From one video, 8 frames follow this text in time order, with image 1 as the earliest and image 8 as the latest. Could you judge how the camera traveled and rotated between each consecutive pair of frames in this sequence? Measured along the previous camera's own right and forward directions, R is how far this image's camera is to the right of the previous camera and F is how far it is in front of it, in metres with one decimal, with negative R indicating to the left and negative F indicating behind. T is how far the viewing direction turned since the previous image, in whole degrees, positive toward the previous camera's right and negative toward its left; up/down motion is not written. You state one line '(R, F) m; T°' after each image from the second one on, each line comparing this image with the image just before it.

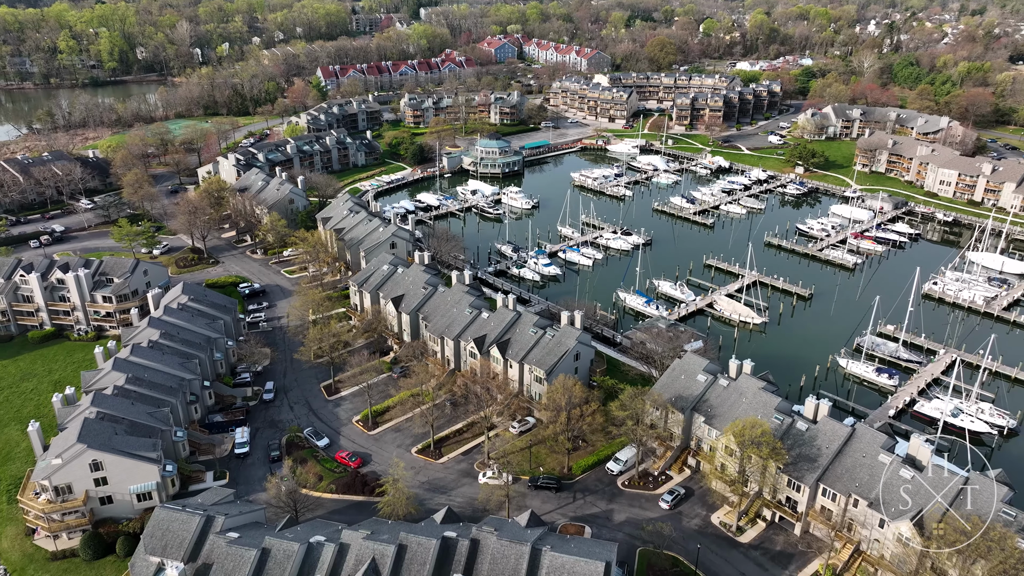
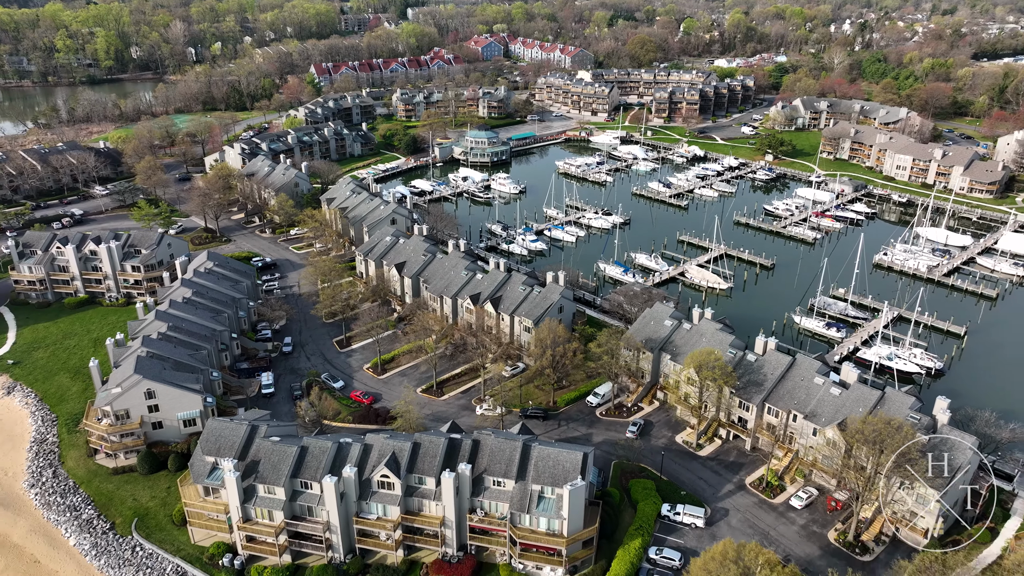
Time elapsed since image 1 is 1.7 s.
(-0.3, -6.6) m; +1°
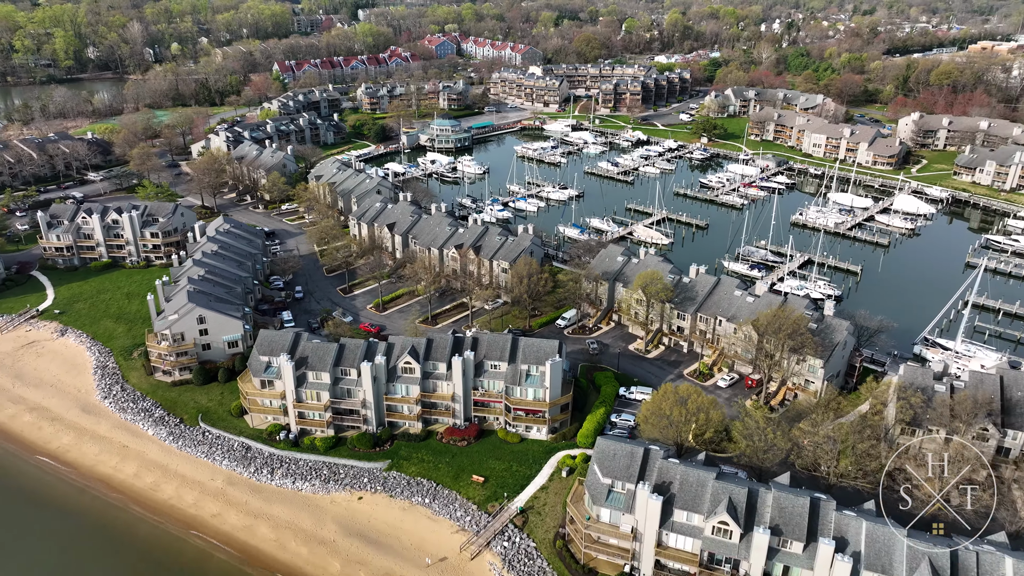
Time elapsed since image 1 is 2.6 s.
(-2.6, -10.7) m; +4°
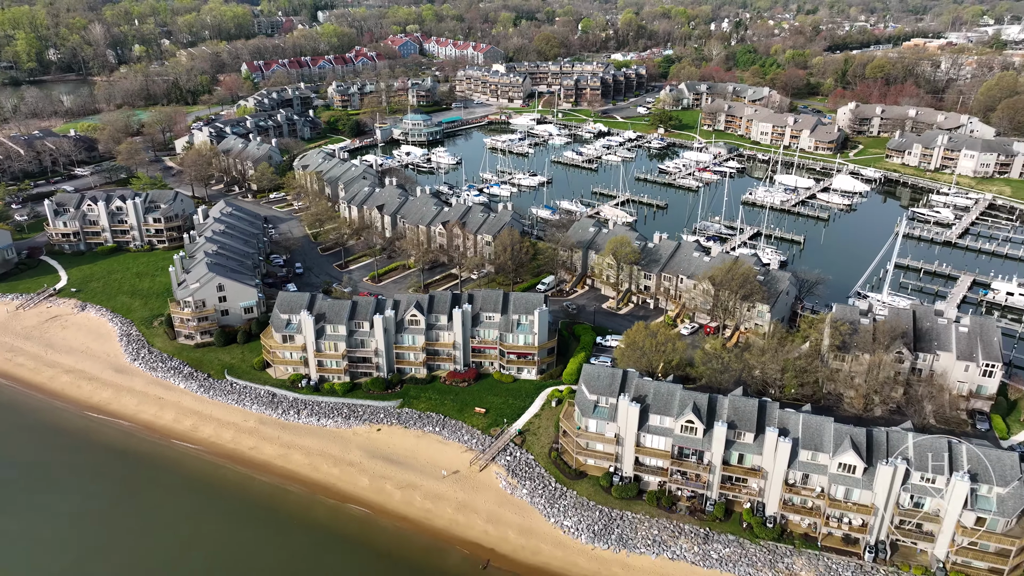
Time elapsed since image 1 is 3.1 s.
(-2.3, -6.9) m; +3°
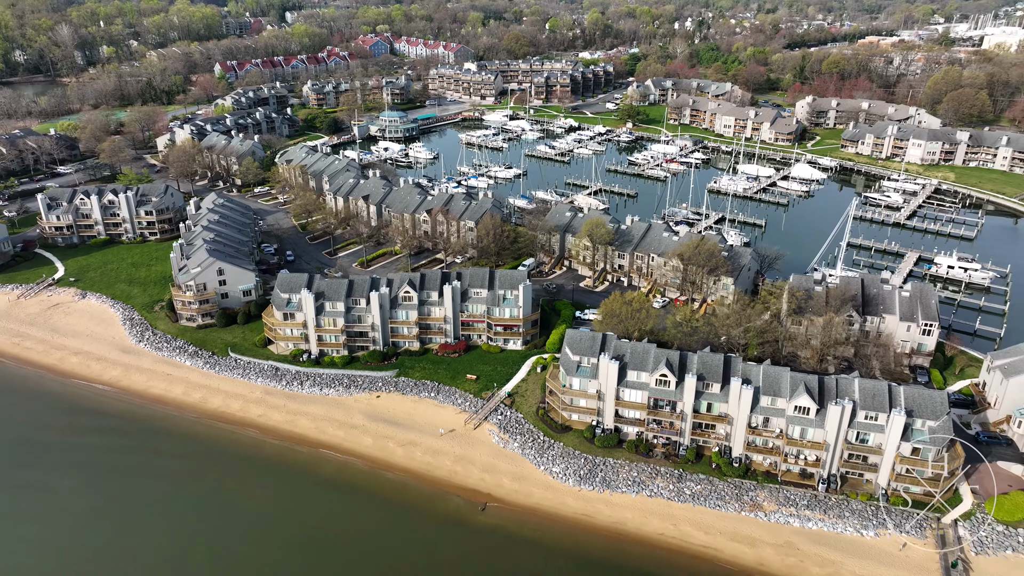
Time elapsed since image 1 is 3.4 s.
(-1.2, -4.2) m; +2°
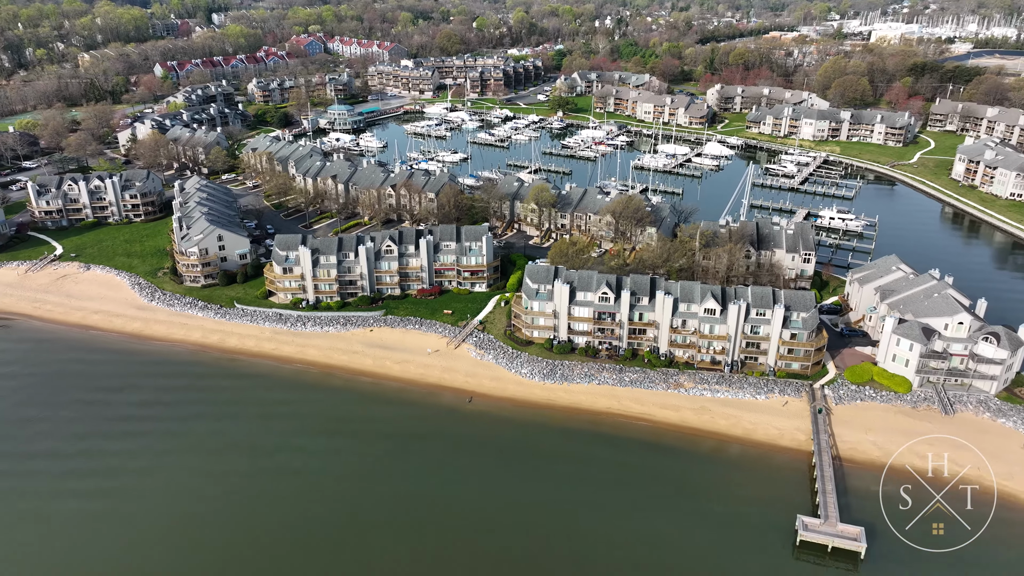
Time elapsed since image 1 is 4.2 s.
(-3.2, -11.4) m; +5°
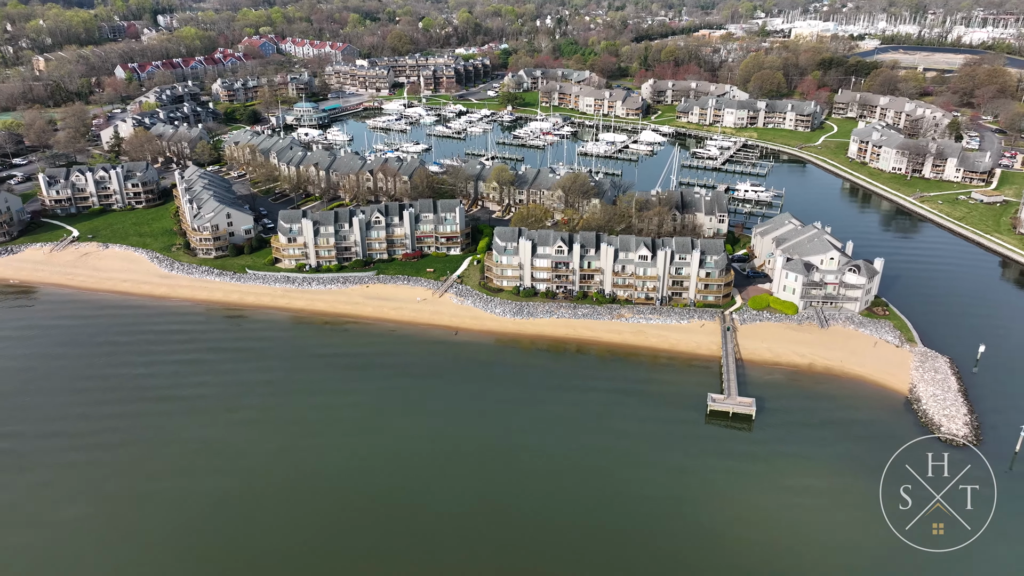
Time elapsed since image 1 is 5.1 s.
(-2.7, -13.4) m; +4°
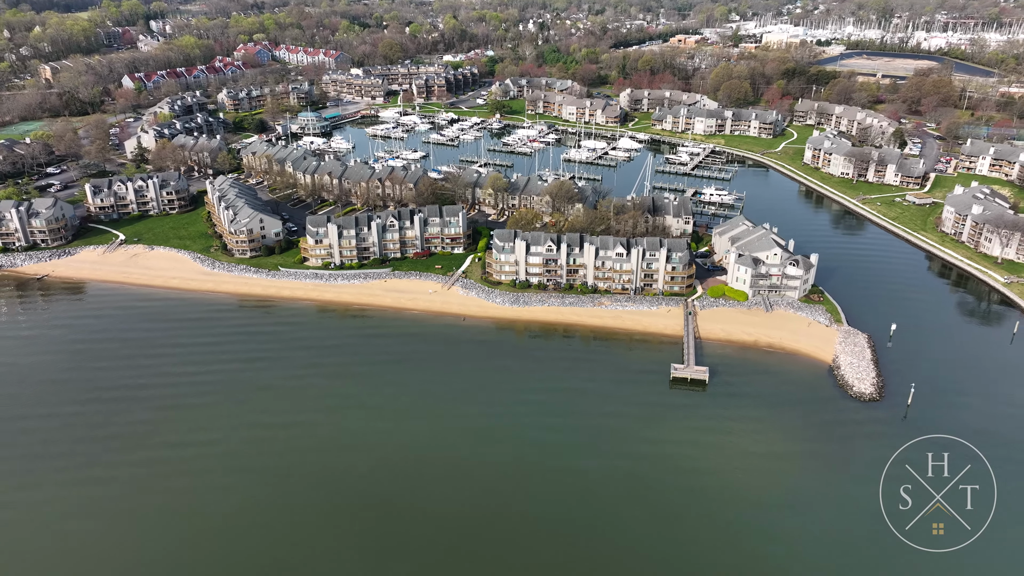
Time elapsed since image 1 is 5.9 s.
(-1.8, -13.0) m; +1°
